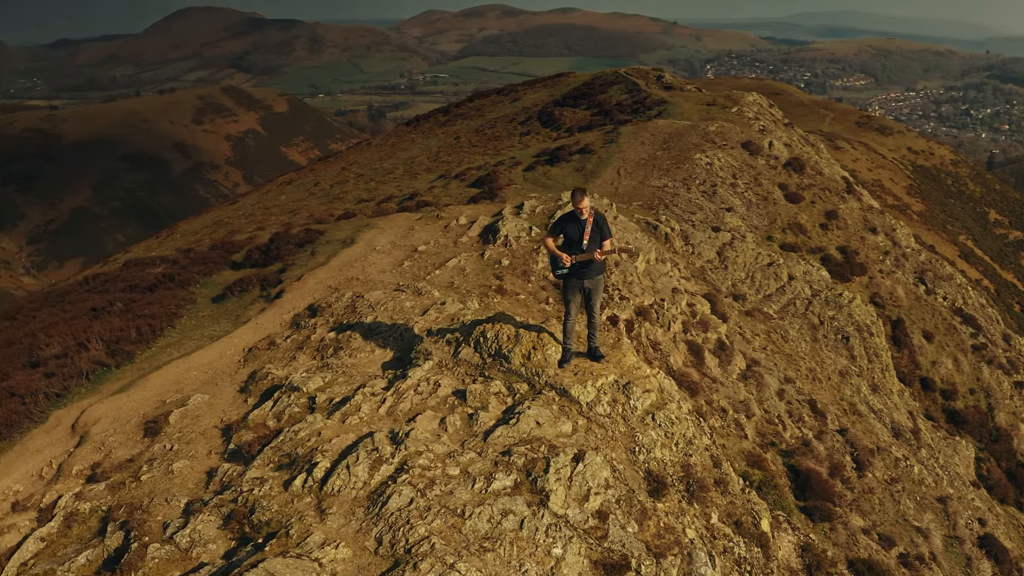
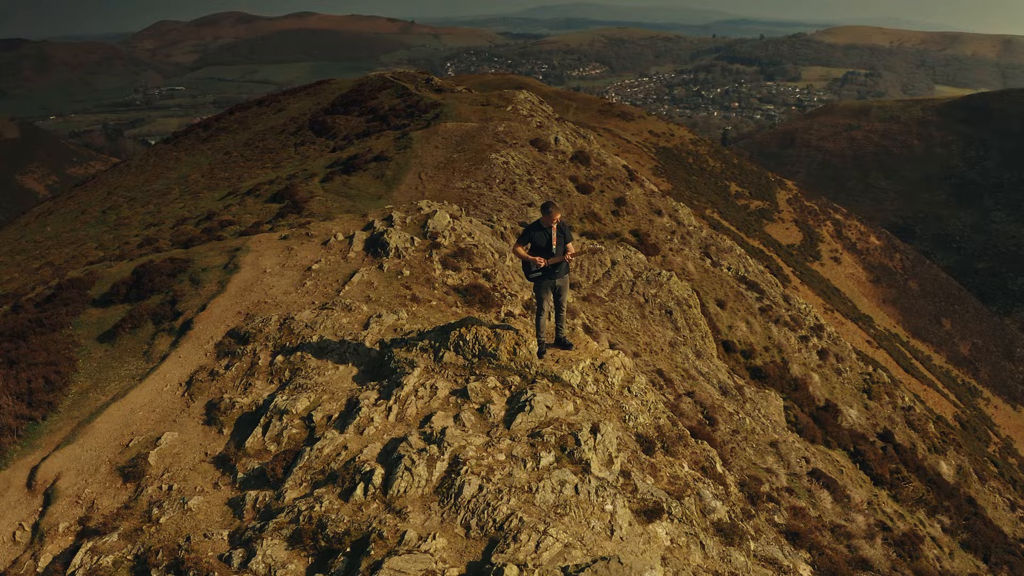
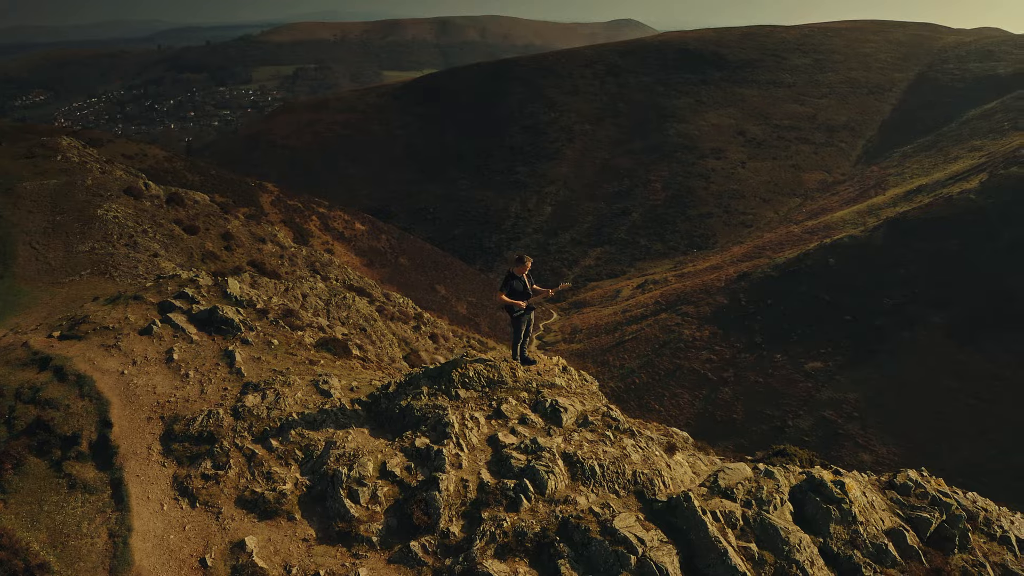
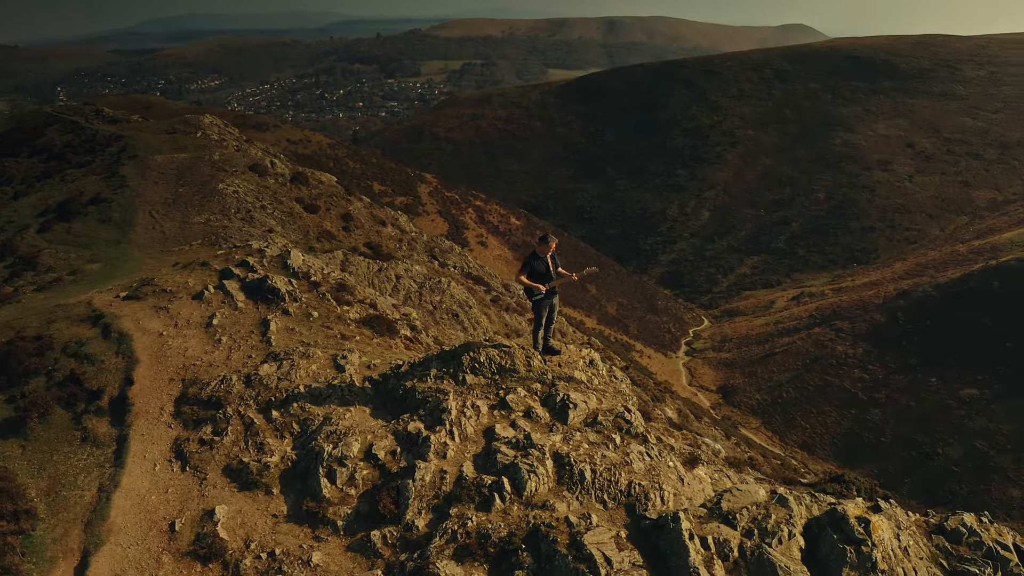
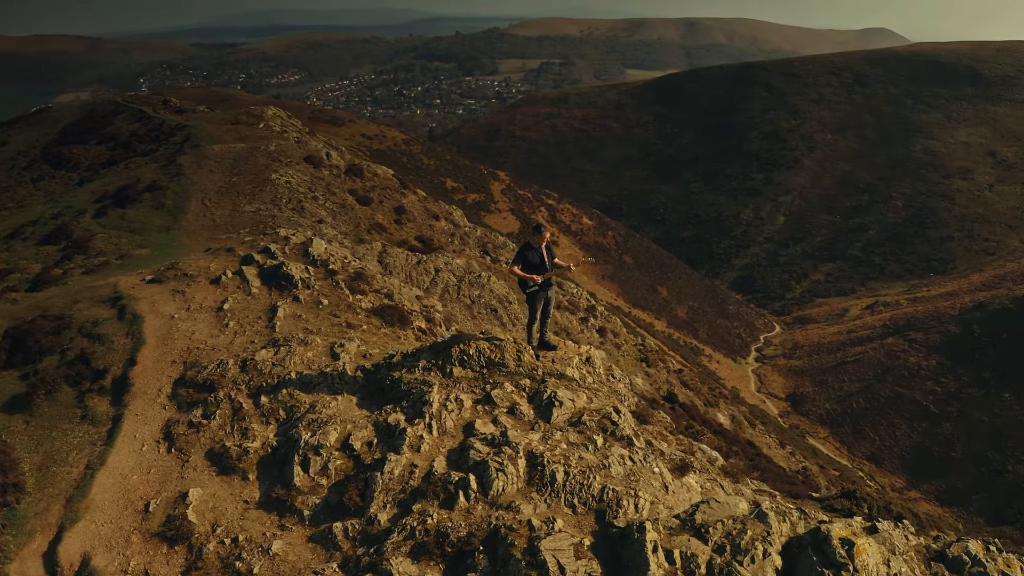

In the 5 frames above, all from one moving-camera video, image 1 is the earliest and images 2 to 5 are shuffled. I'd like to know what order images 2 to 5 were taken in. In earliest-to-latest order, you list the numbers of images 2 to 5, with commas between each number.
2, 5, 4, 3
